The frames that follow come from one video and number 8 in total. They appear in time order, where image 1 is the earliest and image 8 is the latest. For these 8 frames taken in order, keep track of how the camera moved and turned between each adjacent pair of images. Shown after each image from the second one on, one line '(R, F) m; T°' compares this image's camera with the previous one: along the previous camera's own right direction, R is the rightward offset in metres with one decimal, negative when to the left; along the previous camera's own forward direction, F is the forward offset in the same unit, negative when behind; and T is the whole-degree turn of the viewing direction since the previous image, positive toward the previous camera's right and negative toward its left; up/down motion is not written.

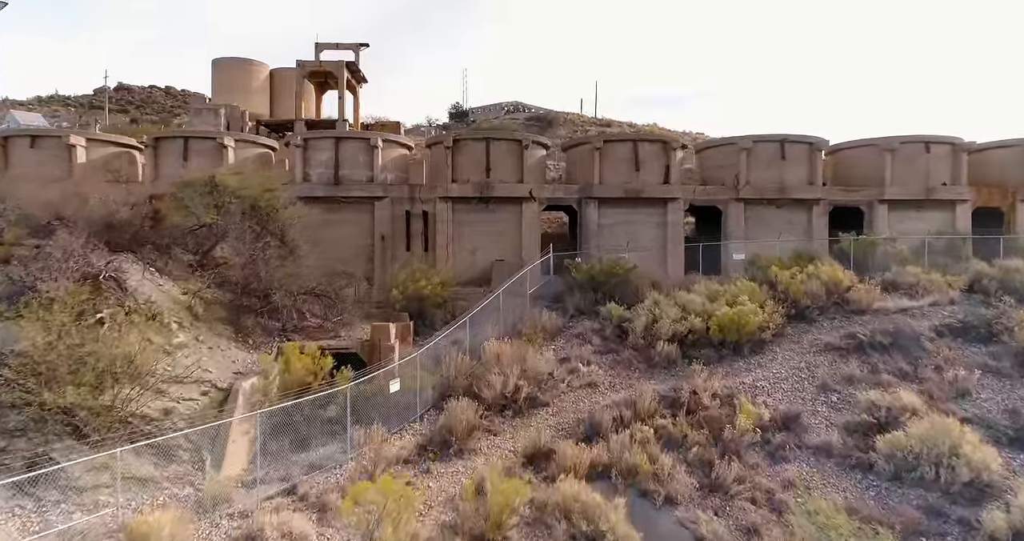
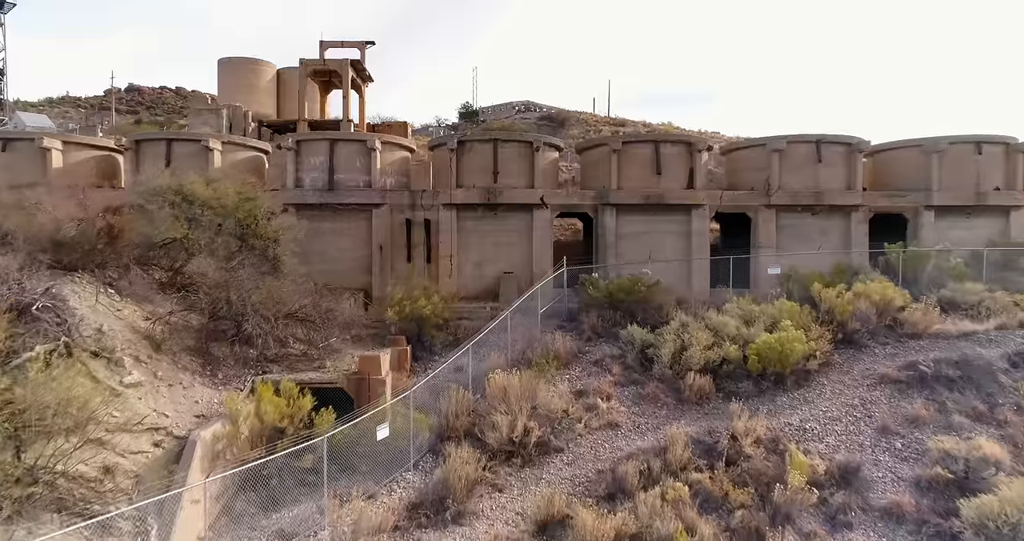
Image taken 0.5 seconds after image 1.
(0.0, +1.7) m; -1°
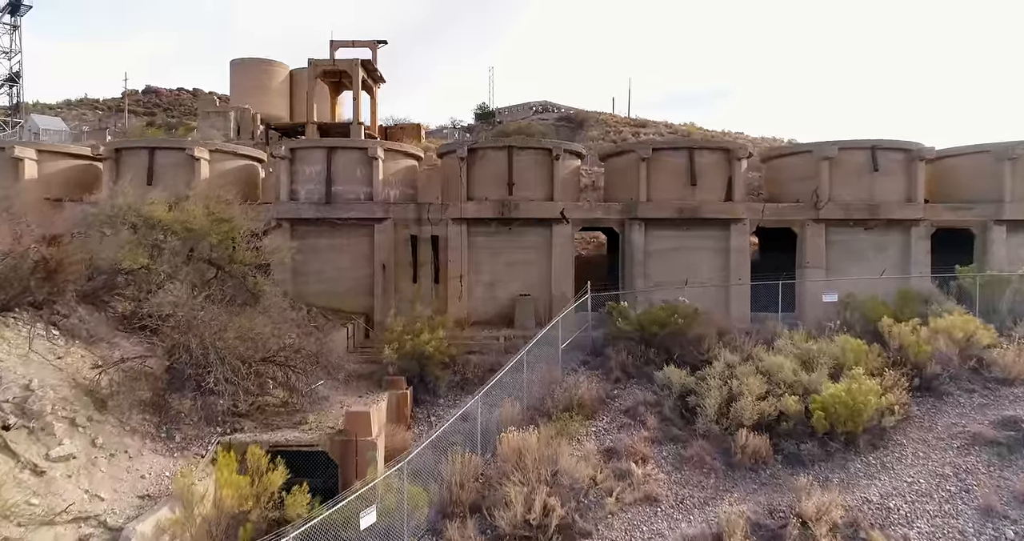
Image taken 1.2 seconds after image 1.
(0.0, +1.9) m; -1°
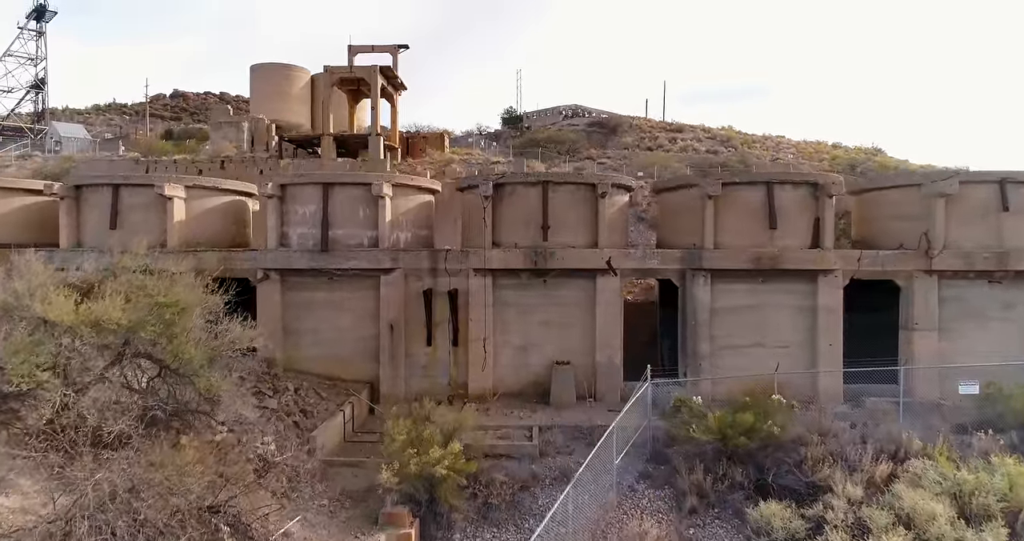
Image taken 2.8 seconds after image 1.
(-0.2, +3.1) m; -2°
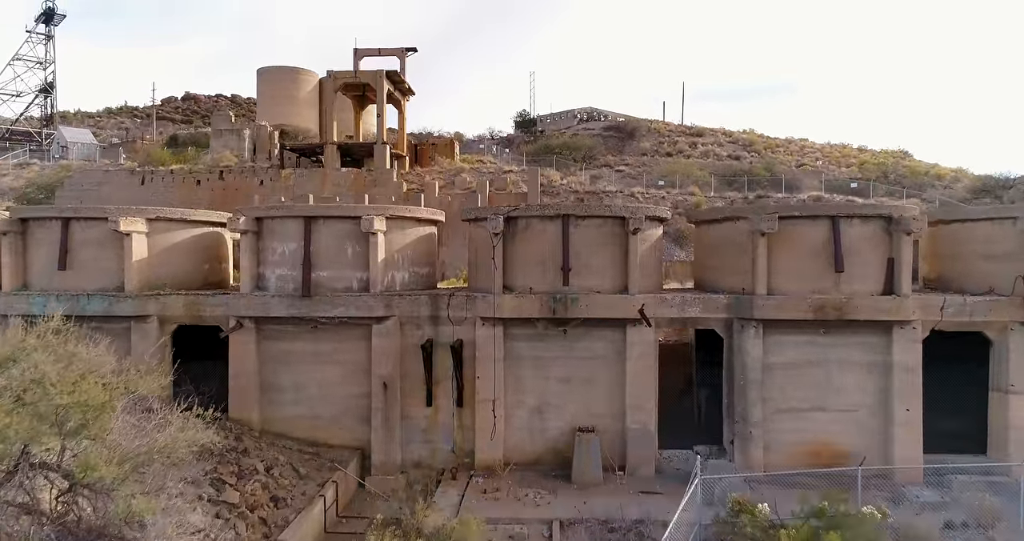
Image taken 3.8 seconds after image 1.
(0.0, +2.1) m; -1°
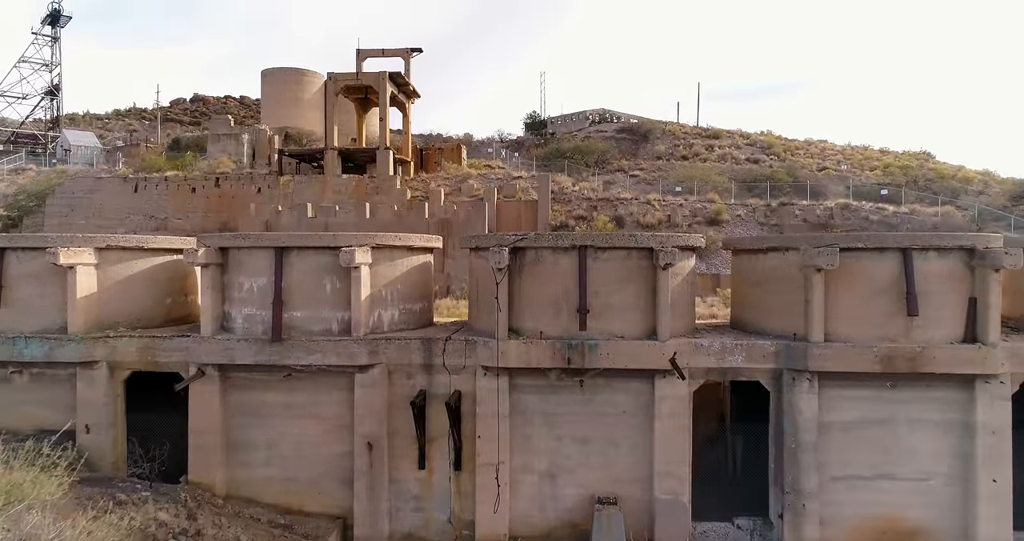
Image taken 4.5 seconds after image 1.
(0.0, +1.8) m; -1°
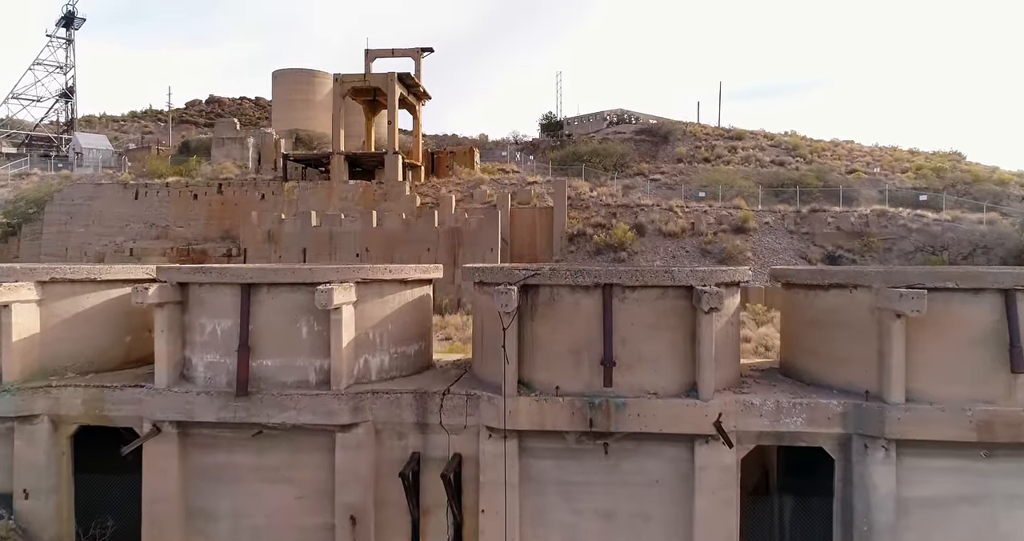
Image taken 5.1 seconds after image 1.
(+0.1, +1.7) m; -1°
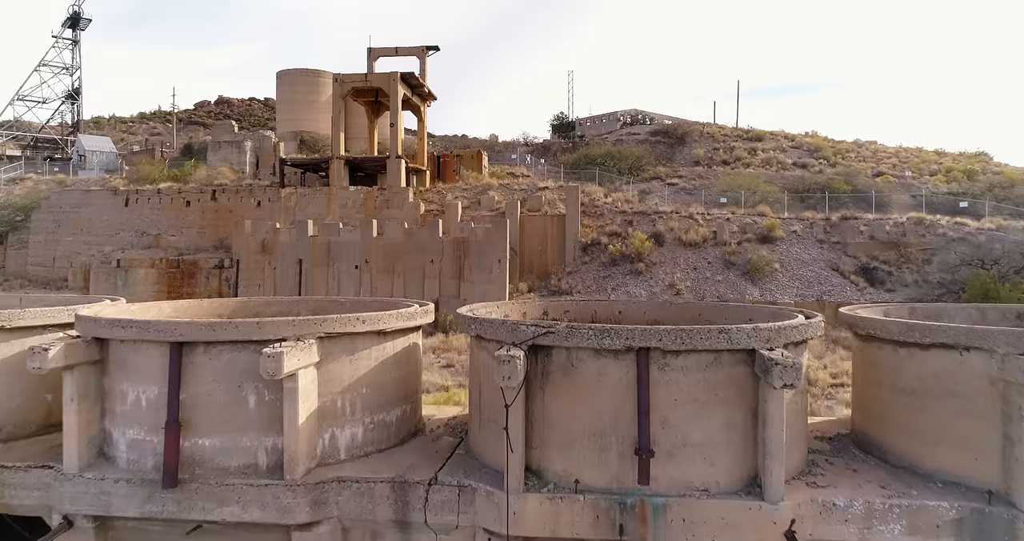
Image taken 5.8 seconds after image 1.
(0.0, +1.9) m; -1°
